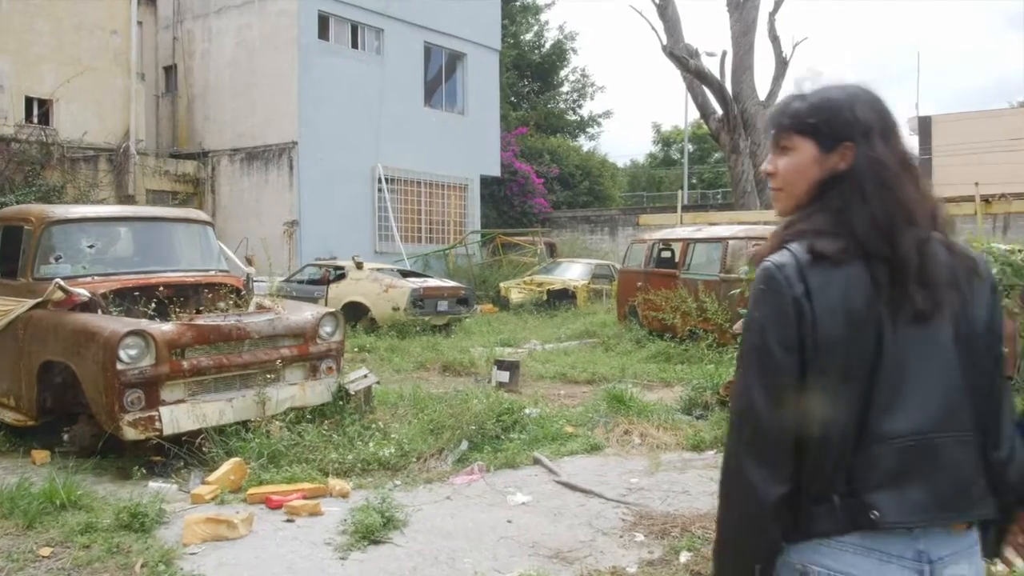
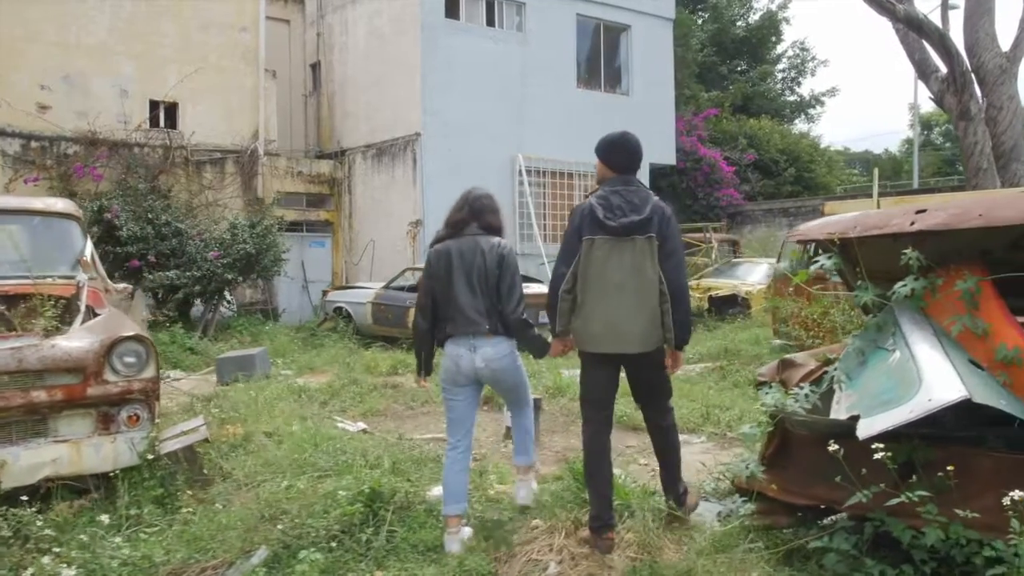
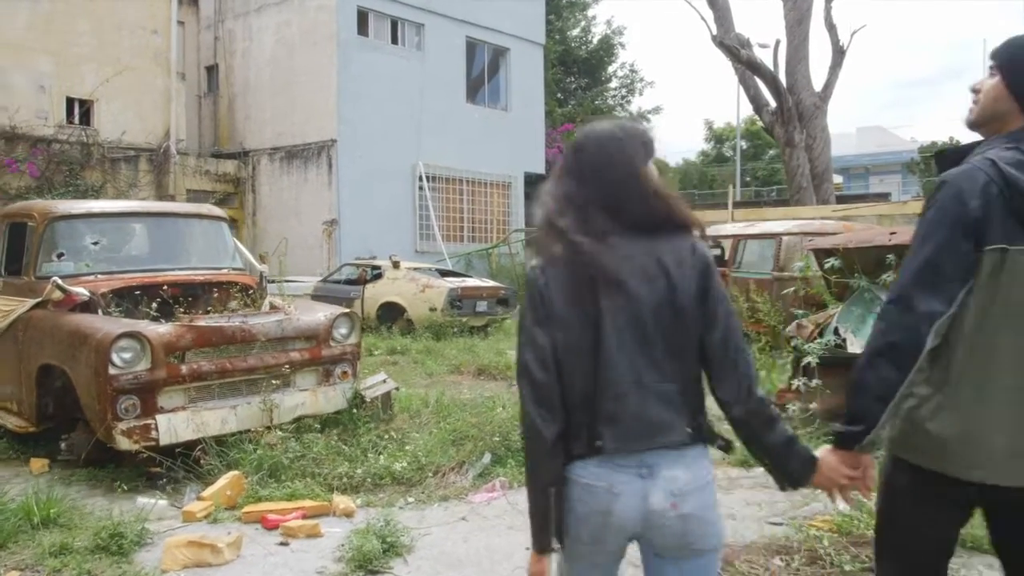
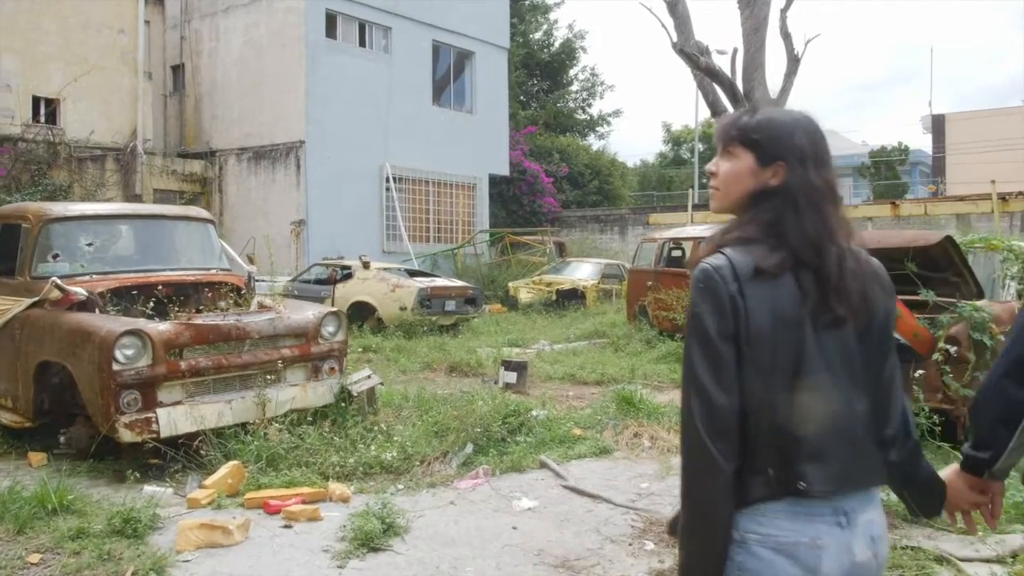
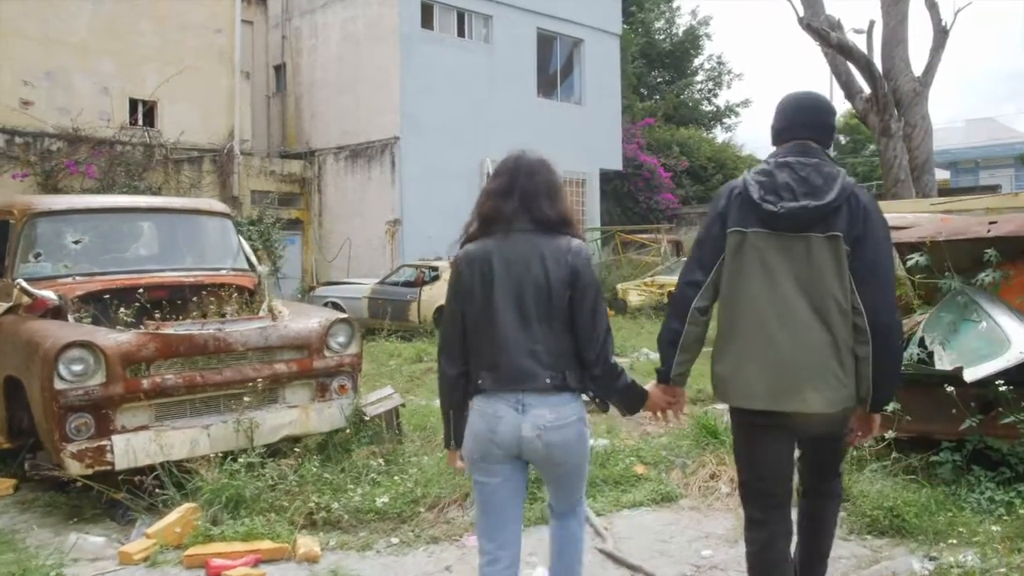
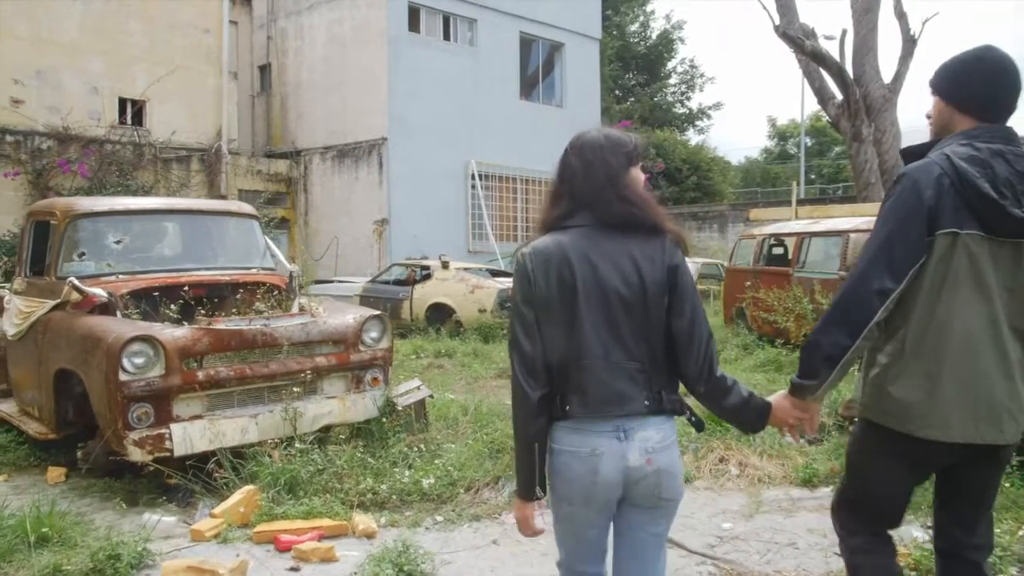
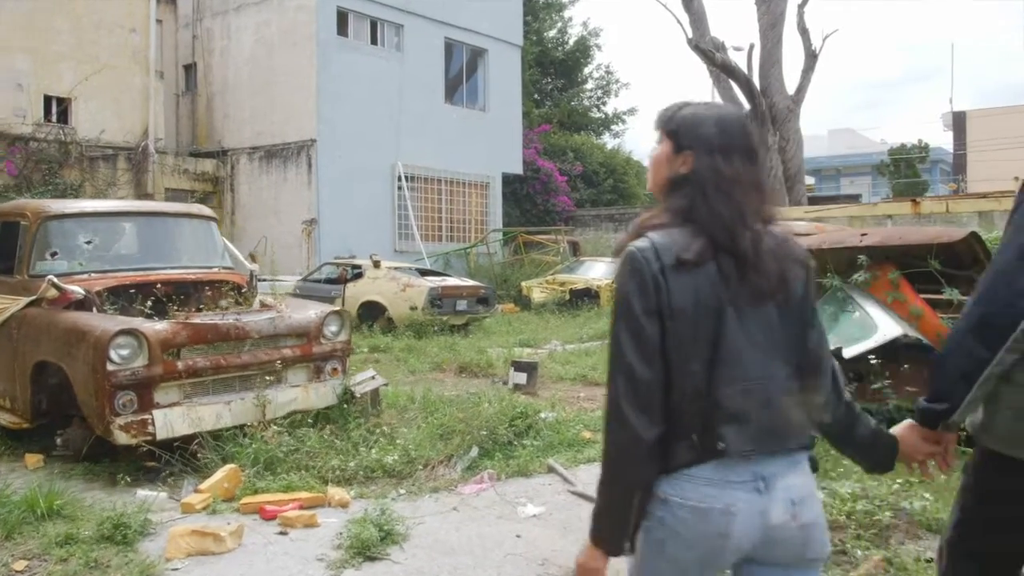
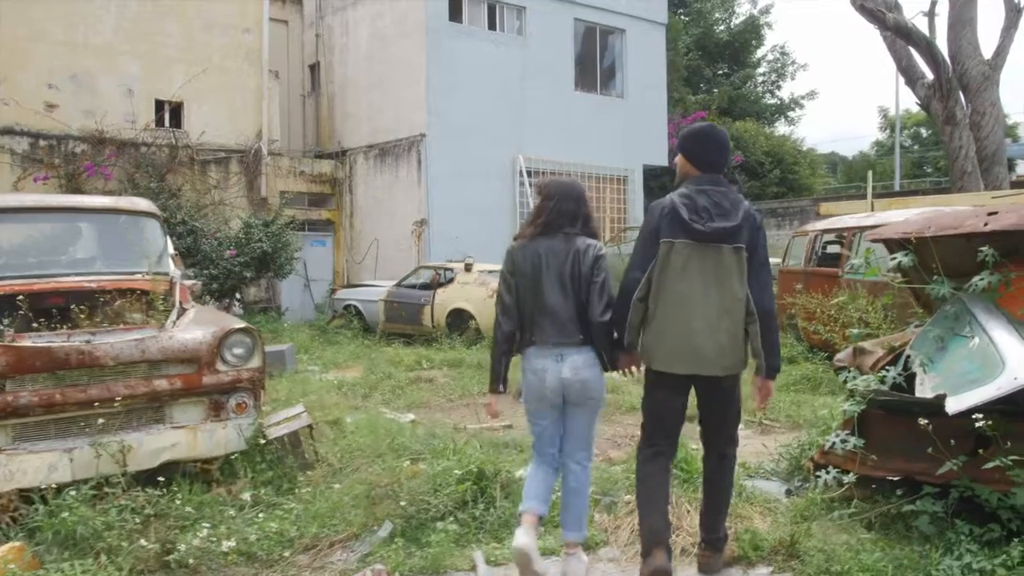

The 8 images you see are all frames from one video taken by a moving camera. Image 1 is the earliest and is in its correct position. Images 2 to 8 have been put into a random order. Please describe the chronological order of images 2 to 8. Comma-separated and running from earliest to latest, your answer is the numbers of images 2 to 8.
4, 7, 3, 6, 5, 8, 2
